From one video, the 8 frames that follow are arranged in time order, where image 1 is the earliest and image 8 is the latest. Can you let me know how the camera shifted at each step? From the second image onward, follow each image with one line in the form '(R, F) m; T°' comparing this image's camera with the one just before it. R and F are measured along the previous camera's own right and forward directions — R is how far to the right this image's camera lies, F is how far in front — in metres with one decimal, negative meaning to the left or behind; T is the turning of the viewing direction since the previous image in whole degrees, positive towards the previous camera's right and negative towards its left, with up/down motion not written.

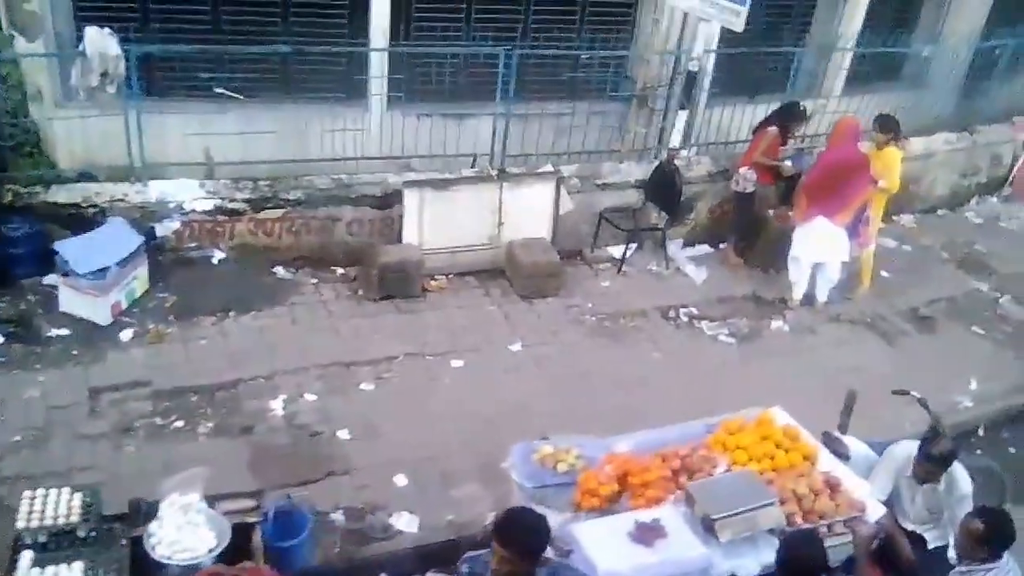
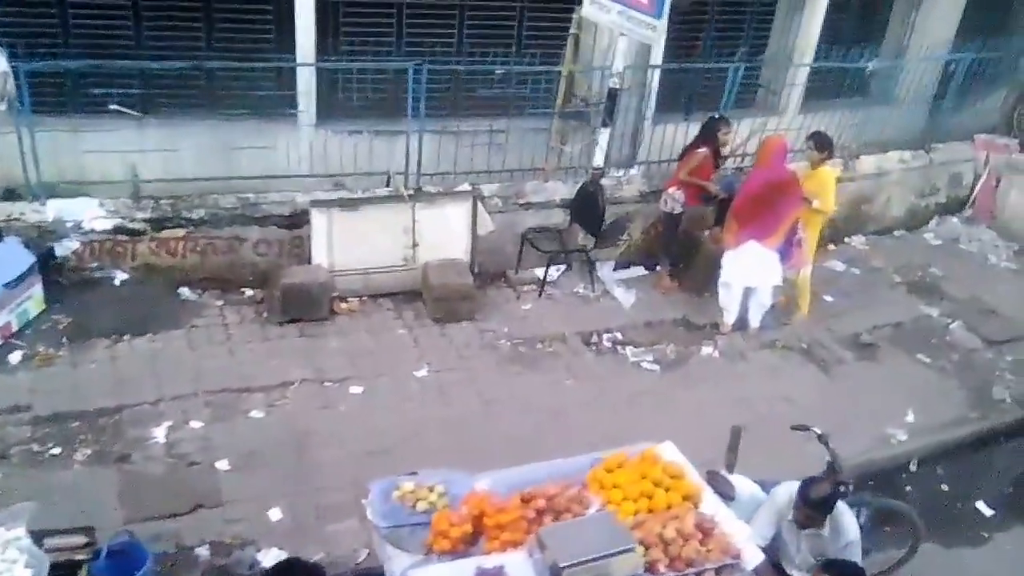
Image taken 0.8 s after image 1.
(+0.7, +0.2) m; -2°
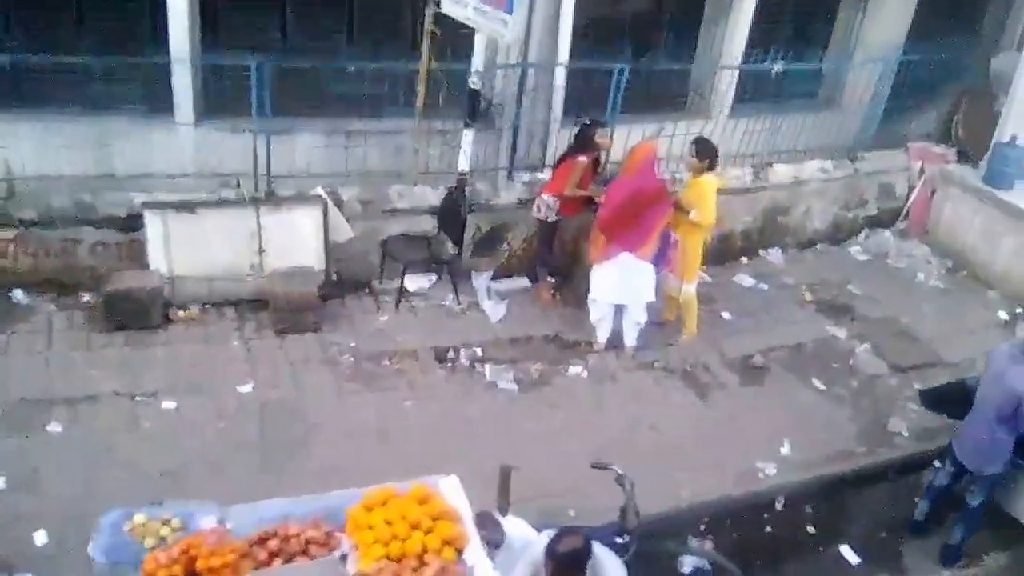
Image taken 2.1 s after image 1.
(+1.1, +0.4) m; -3°
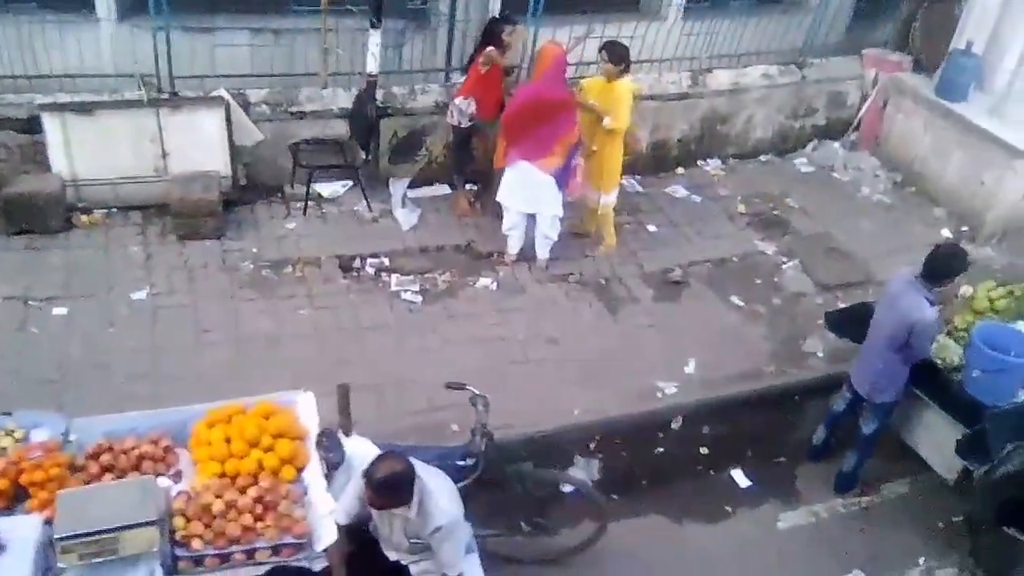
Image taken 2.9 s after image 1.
(+0.7, +0.2) m; -2°
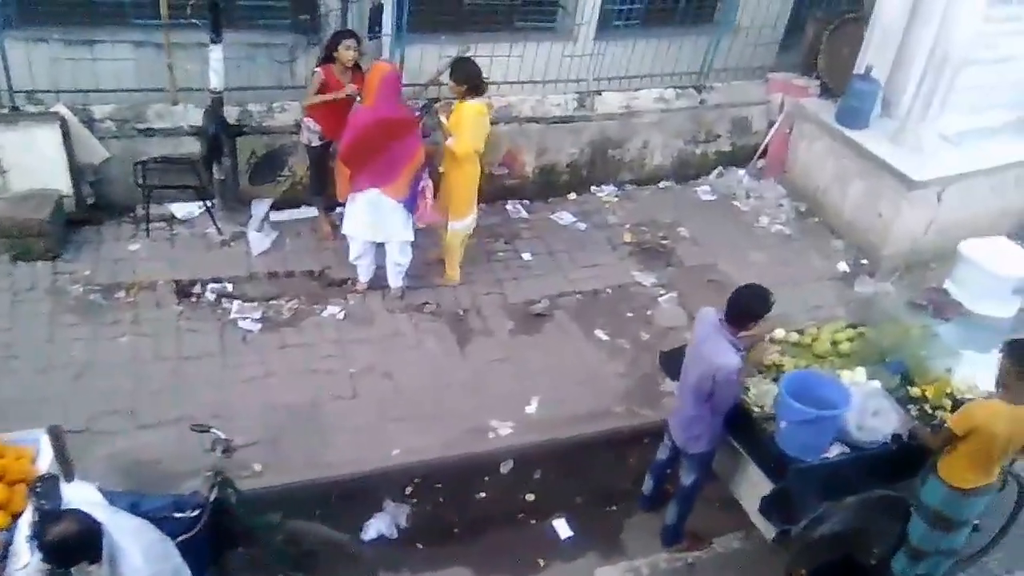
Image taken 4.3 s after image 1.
(+1.1, +0.3) m; -2°
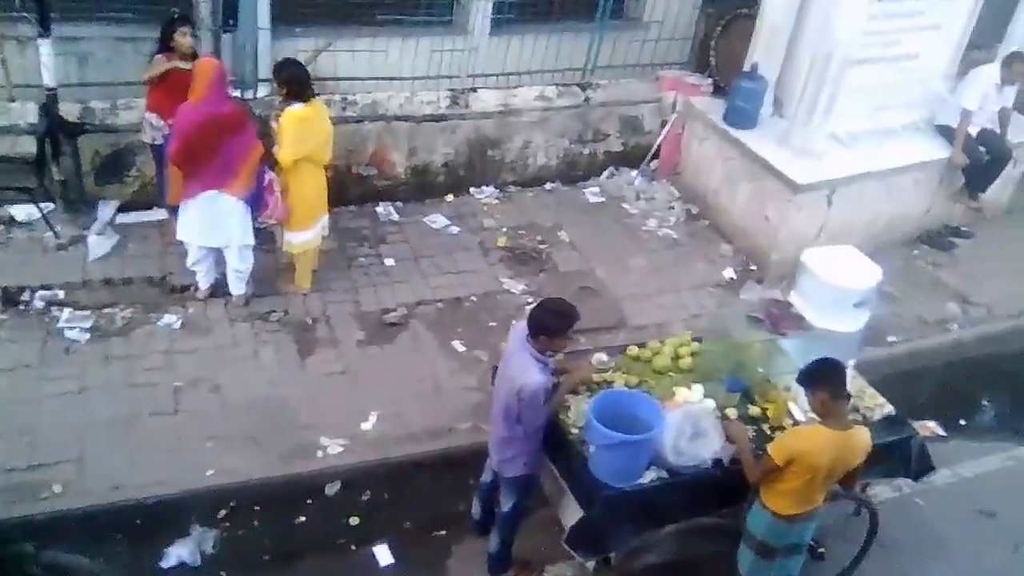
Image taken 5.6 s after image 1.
(+0.8, +0.3) m; 0°
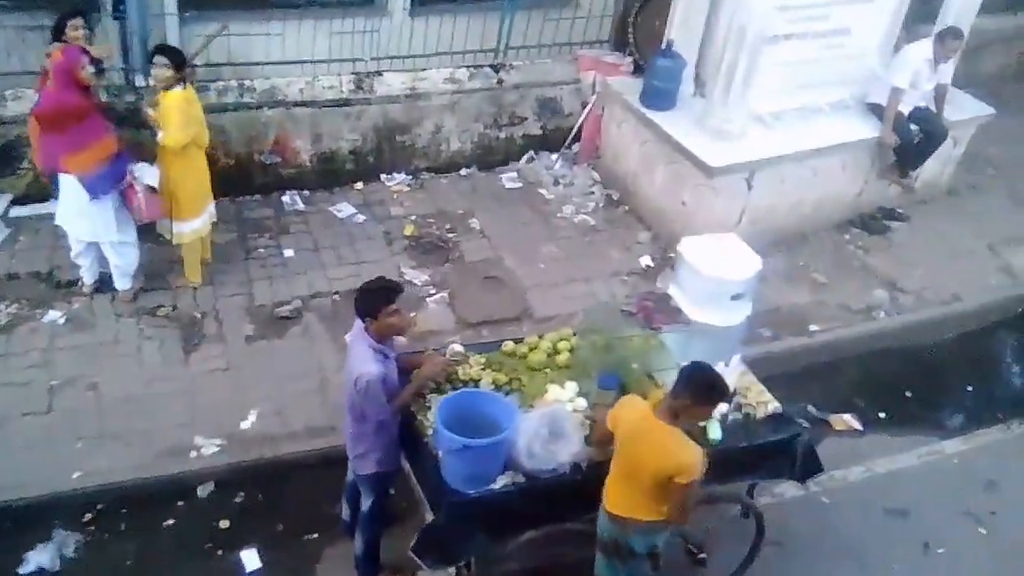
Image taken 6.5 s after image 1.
(+0.6, +0.2) m; -1°
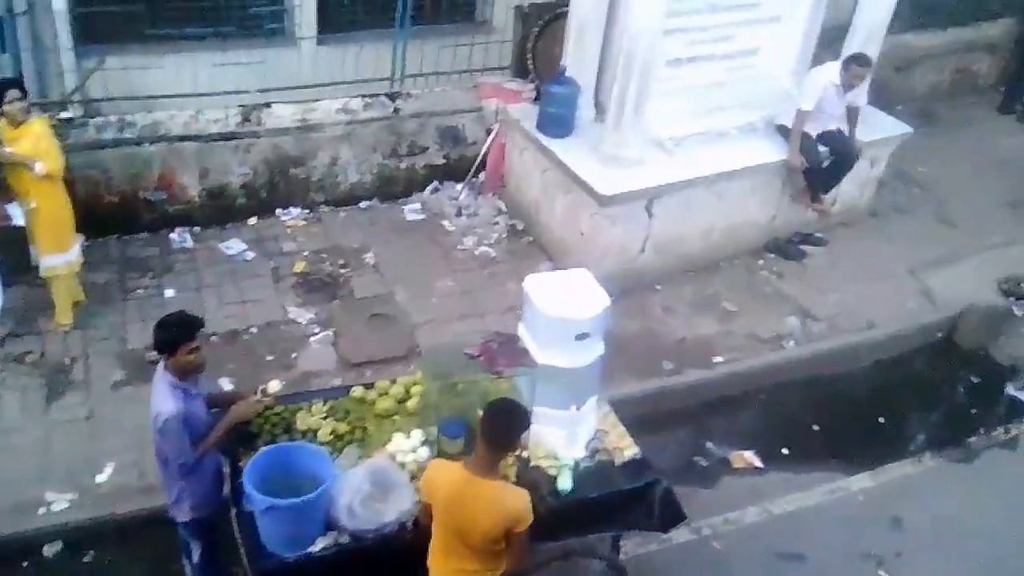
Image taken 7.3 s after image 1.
(+0.7, +0.2) m; -1°
